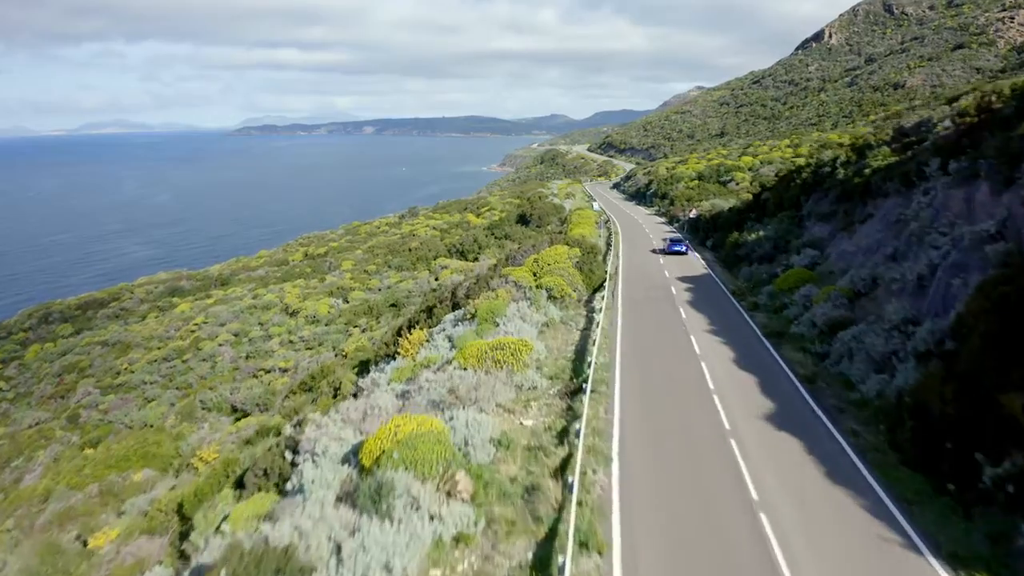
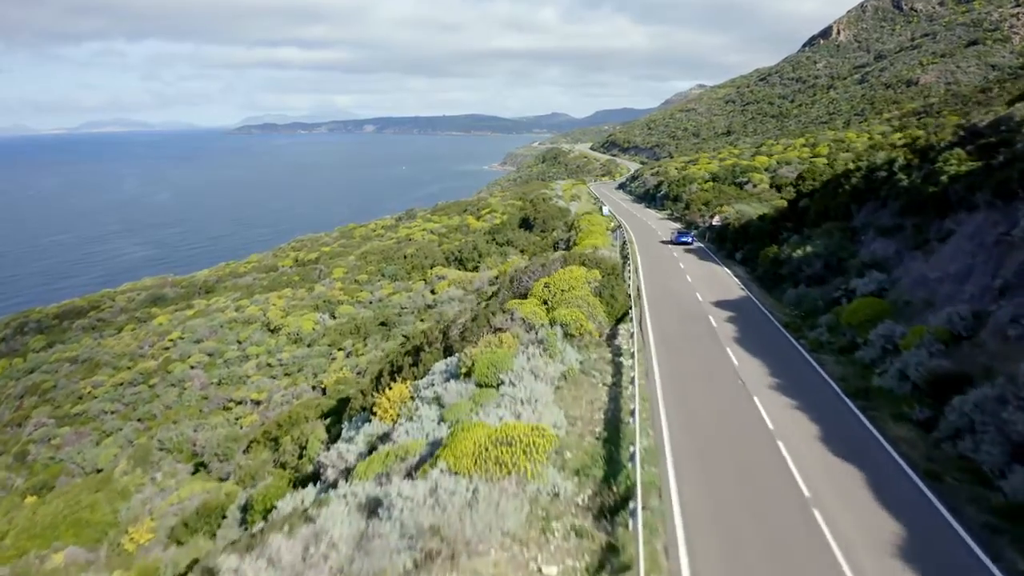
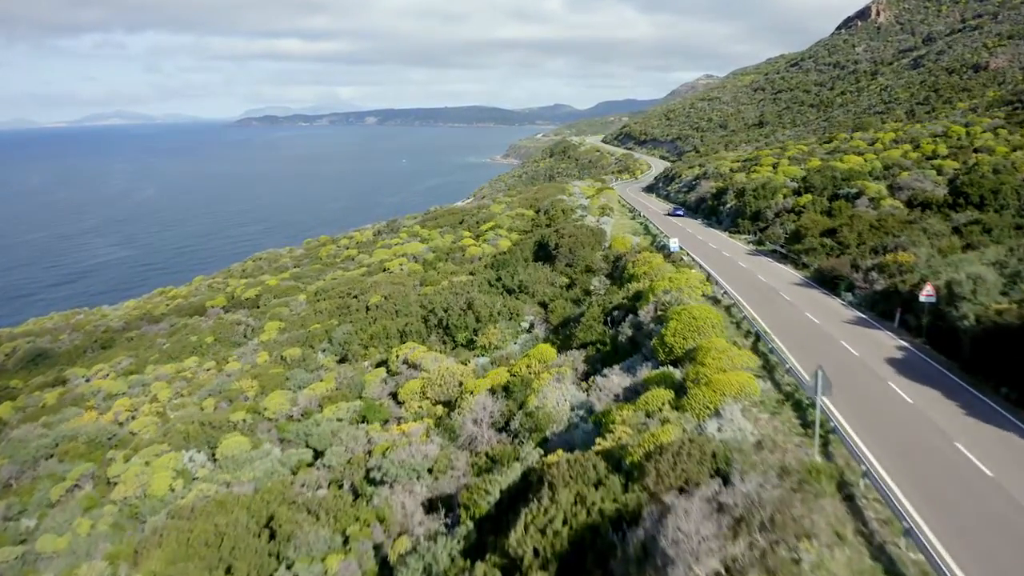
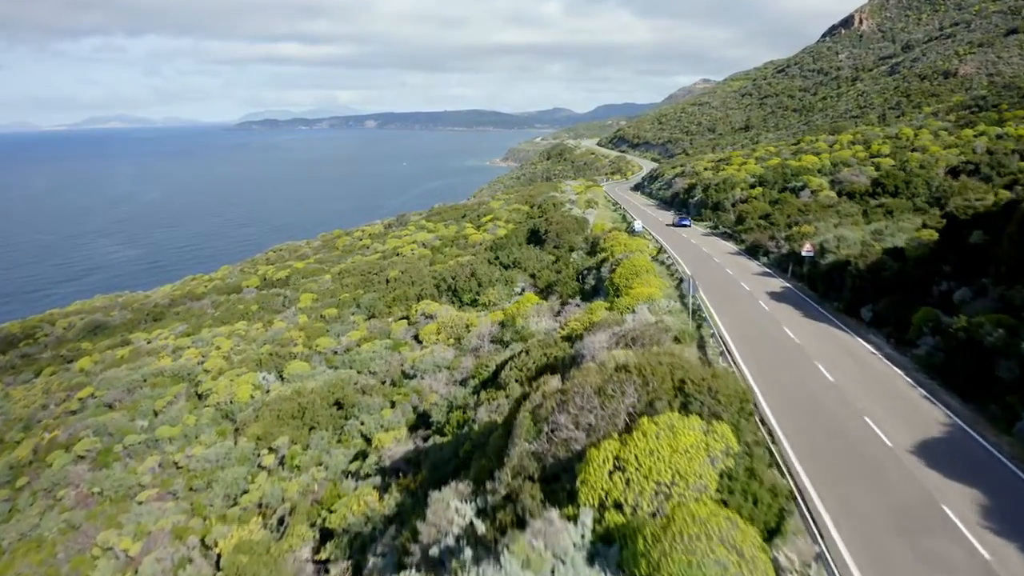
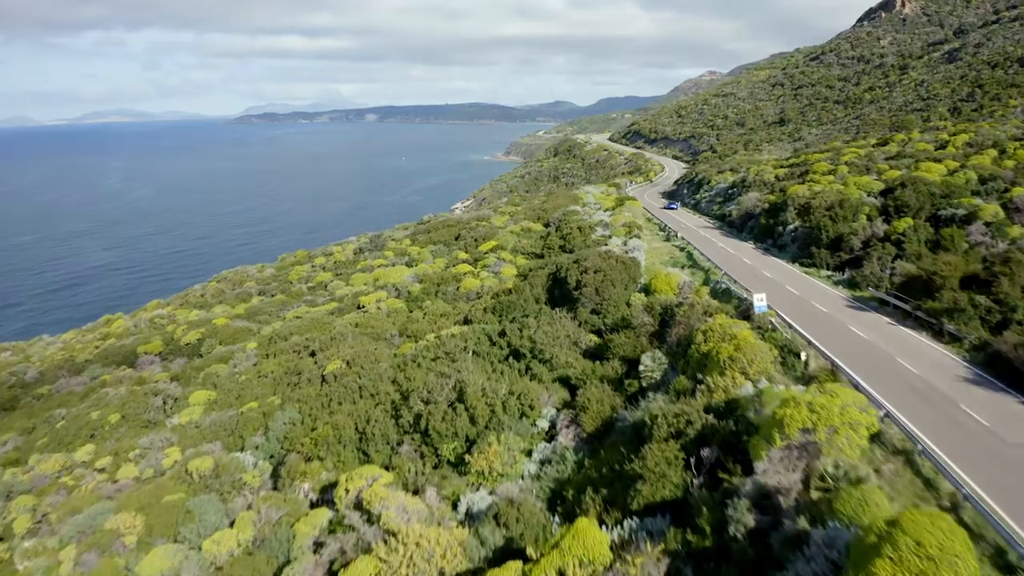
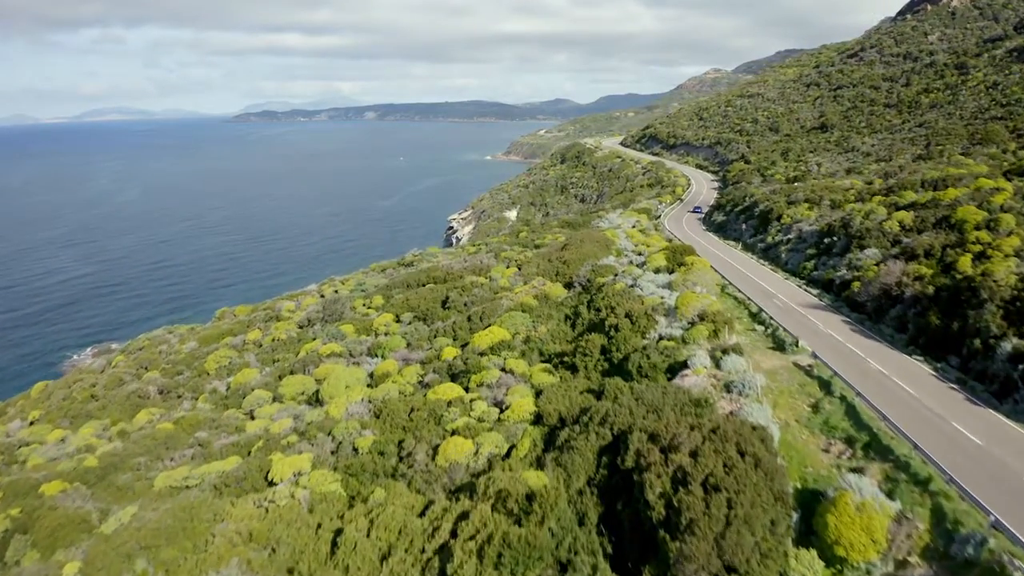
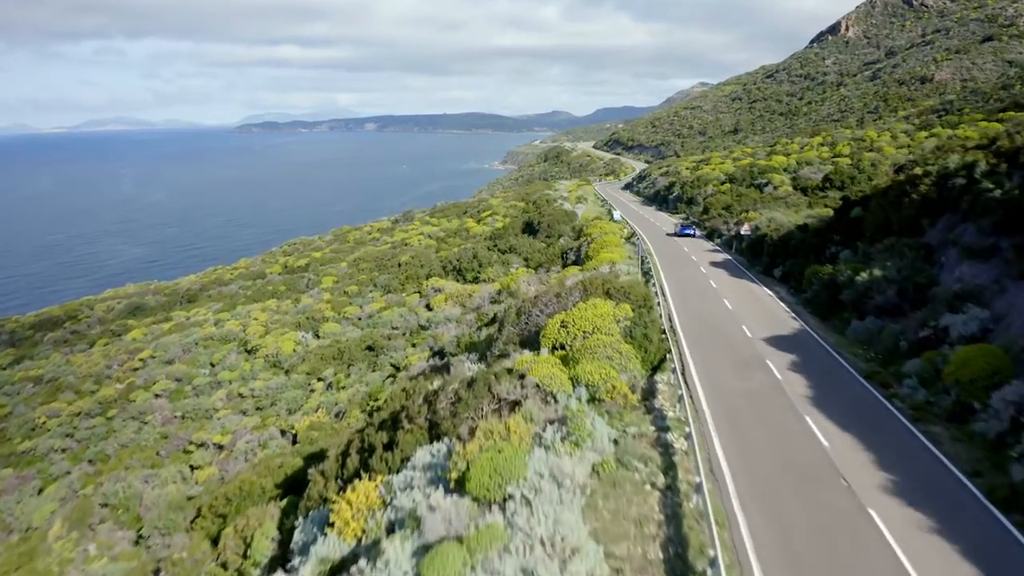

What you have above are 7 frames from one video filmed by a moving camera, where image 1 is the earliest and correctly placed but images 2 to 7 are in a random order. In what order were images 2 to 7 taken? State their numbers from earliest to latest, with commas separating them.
2, 7, 4, 3, 5, 6
